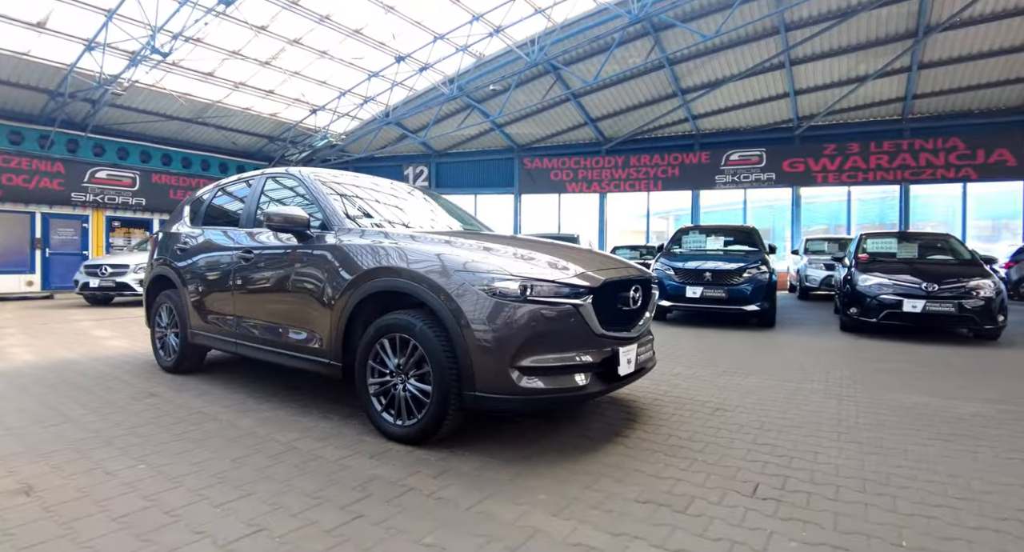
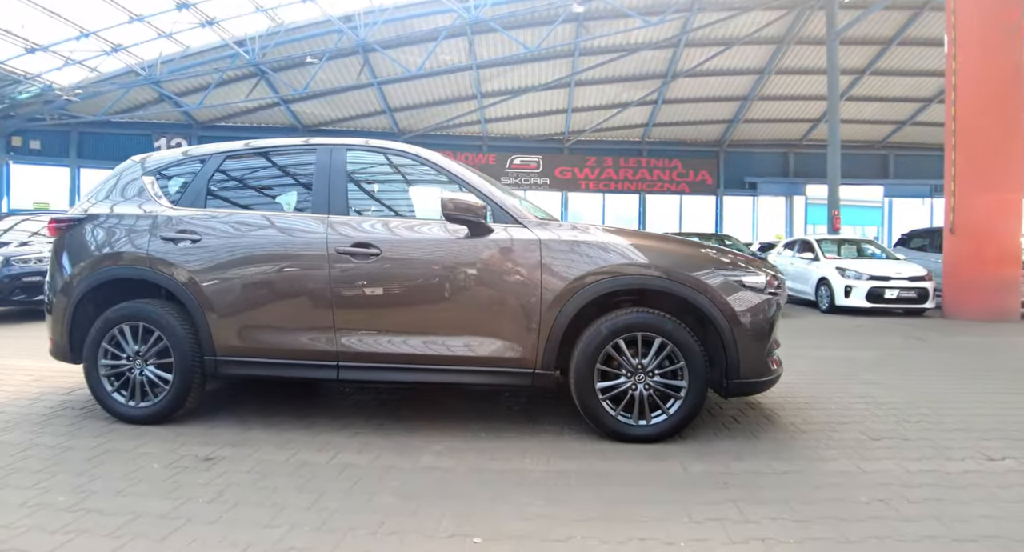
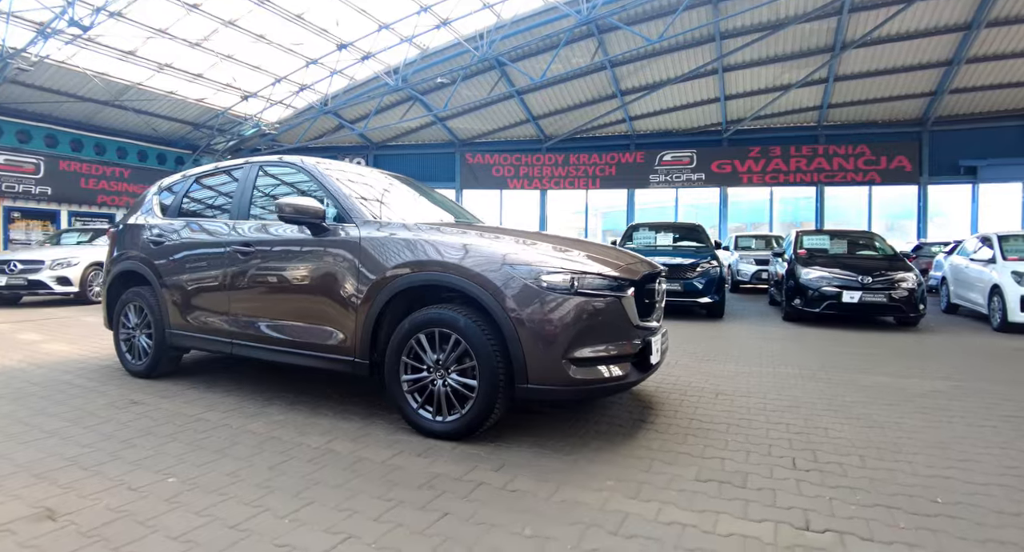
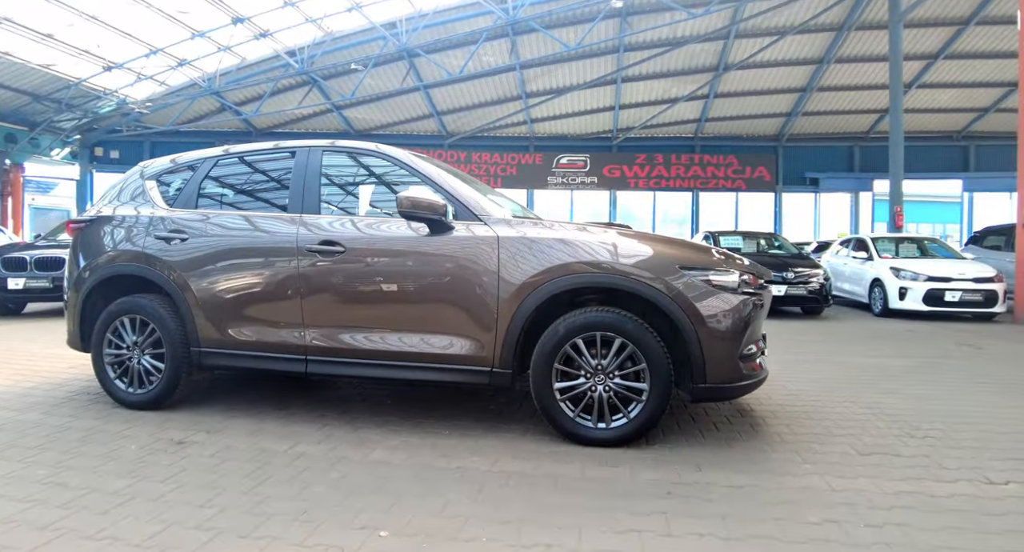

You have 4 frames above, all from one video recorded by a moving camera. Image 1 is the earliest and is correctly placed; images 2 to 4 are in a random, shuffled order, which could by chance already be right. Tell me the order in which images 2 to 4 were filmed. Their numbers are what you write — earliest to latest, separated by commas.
3, 4, 2
